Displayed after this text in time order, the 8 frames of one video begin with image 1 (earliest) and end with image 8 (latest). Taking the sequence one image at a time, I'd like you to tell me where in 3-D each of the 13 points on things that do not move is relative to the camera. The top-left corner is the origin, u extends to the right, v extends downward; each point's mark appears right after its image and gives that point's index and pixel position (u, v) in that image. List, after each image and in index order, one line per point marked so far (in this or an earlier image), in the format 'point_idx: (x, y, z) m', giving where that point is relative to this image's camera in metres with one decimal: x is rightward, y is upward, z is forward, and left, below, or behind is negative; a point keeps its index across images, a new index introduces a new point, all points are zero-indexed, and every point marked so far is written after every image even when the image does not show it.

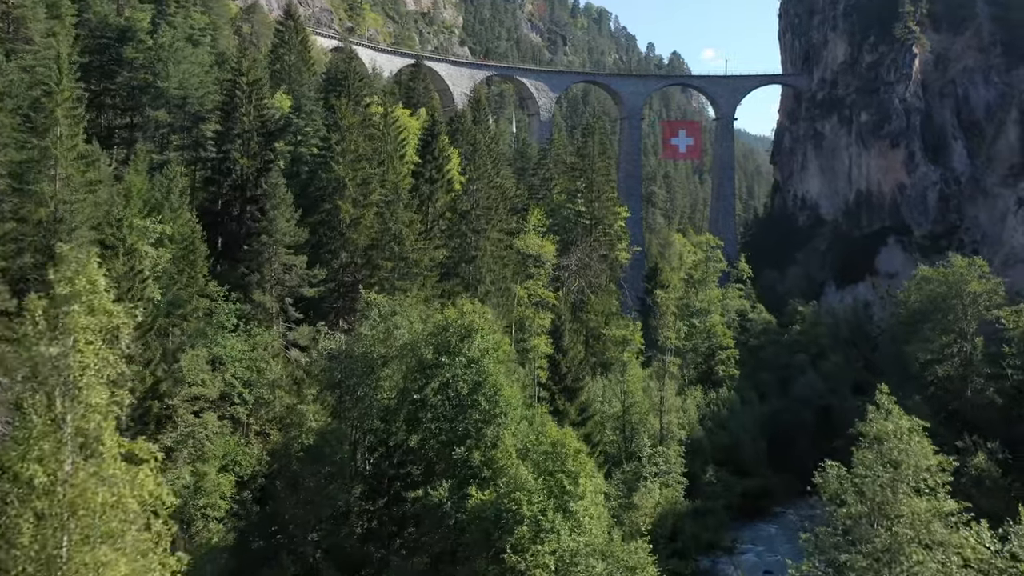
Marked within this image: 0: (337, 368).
0: (-2.9, -1.3, +19.1) m
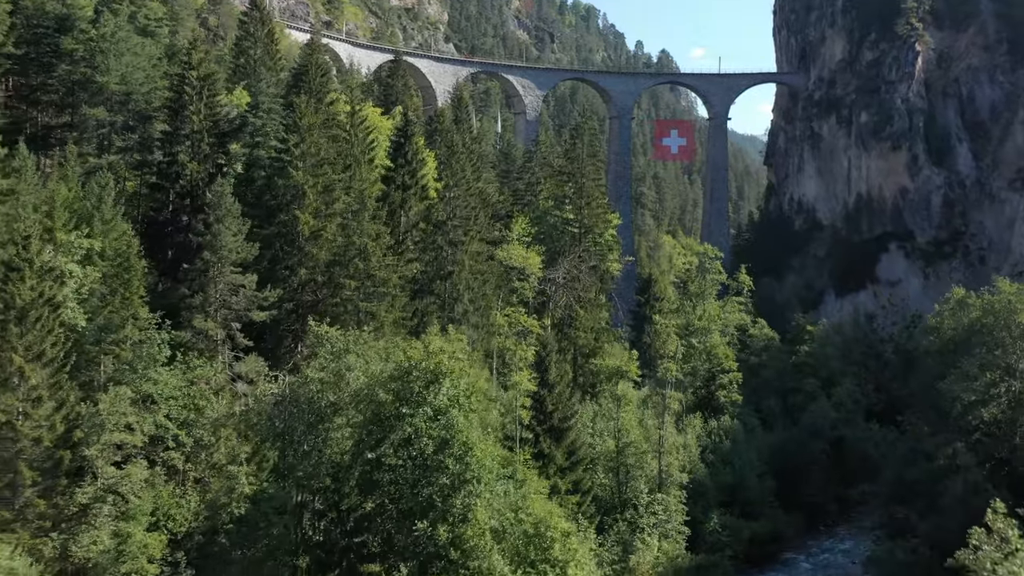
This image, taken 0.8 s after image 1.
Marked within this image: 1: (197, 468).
0: (-3.2, -1.8, +16.0) m
1: (-5.2, -2.9, +19.2) m
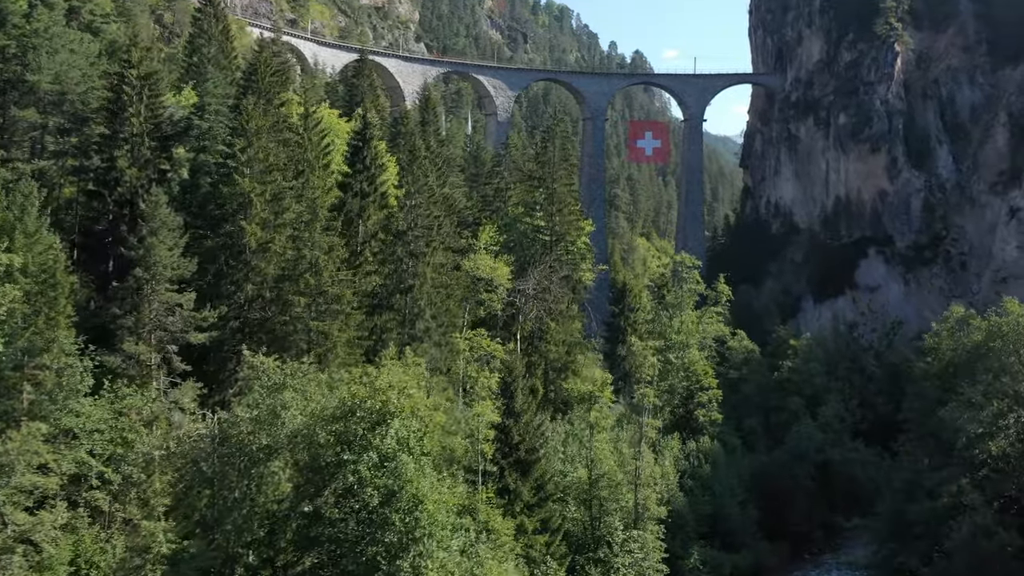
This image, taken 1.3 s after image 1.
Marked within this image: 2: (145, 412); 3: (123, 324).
0: (-3.7, -2.1, +14.2) m
1: (-5.7, -3.3, +17.2) m
2: (-5.9, -2.0, +18.6) m
3: (-6.5, -0.6, +19.5) m
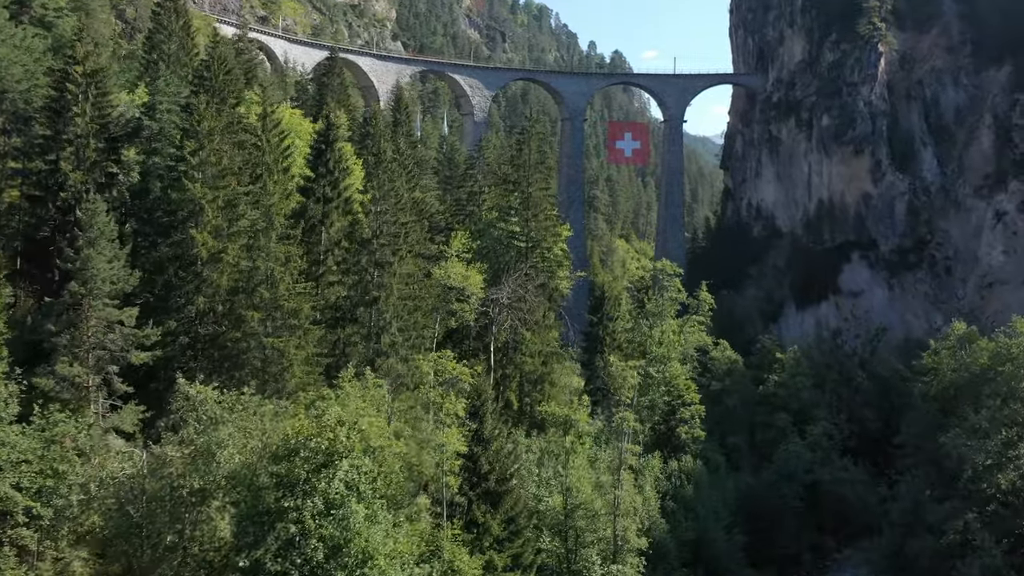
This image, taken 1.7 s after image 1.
0: (-4.1, -2.4, +12.6) m
1: (-6.2, -3.5, +15.6) m
2: (-6.3, -2.2, +17.0) m
3: (-7.0, -0.8, +17.9) m
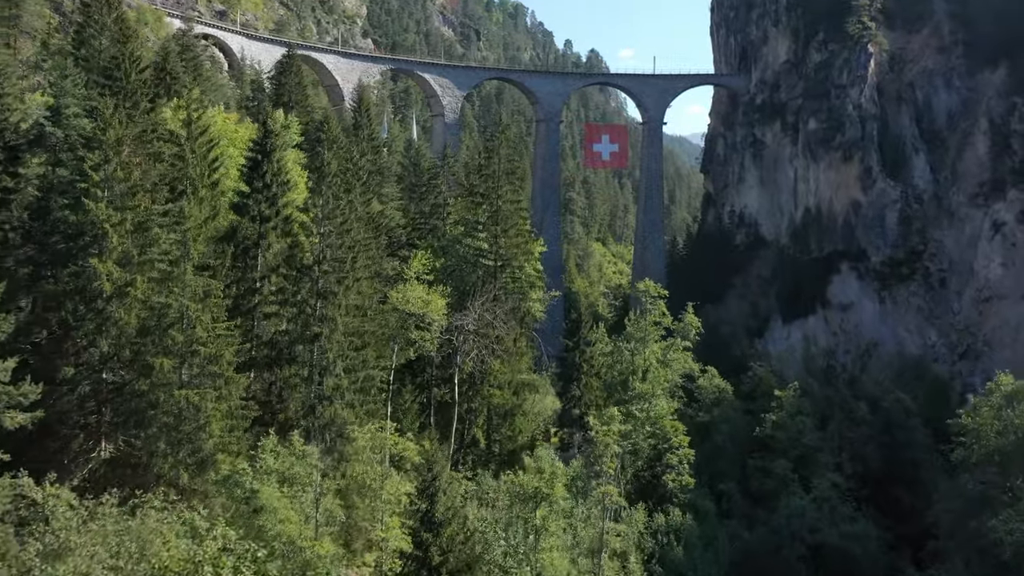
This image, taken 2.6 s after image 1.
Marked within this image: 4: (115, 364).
0: (-4.5, -3.0, +9.3) m
1: (-6.6, -4.1, +12.3) m
2: (-6.8, -2.8, +13.7) m
3: (-7.5, -1.4, +14.5) m
4: (-6.0, -1.2, +17.4) m
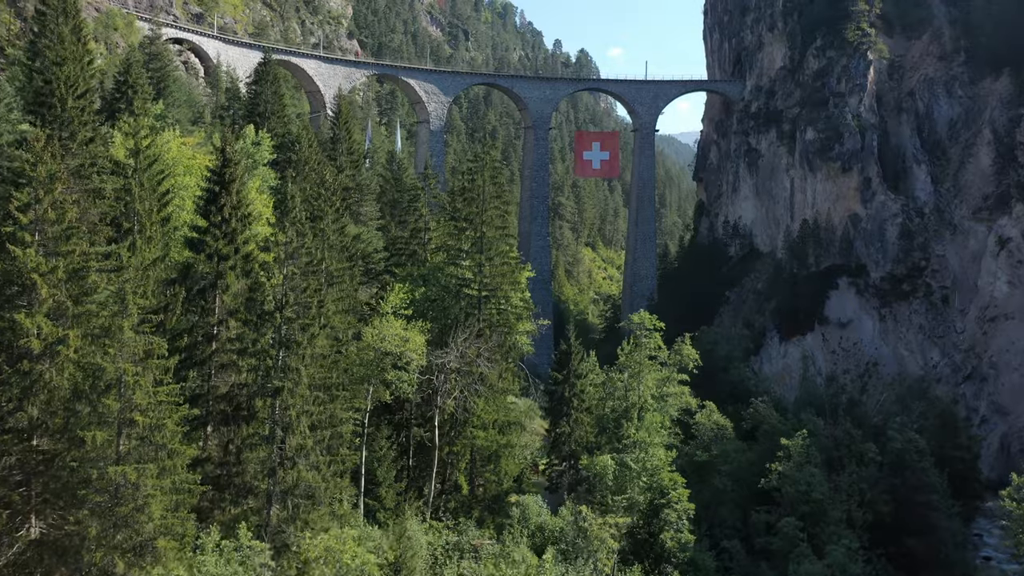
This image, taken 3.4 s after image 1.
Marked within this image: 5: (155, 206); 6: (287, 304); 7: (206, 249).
0: (-4.7, -3.8, +7.2) m
1: (-6.8, -4.9, +10.2) m
2: (-7.0, -3.6, +11.6) m
3: (-7.7, -2.2, +12.4) m
4: (-6.2, -1.9, +15.4) m
5: (-5.8, +1.4, +19.1) m
6: (-3.7, -0.2, +19.3) m
7: (-5.1, +0.6, +19.4) m
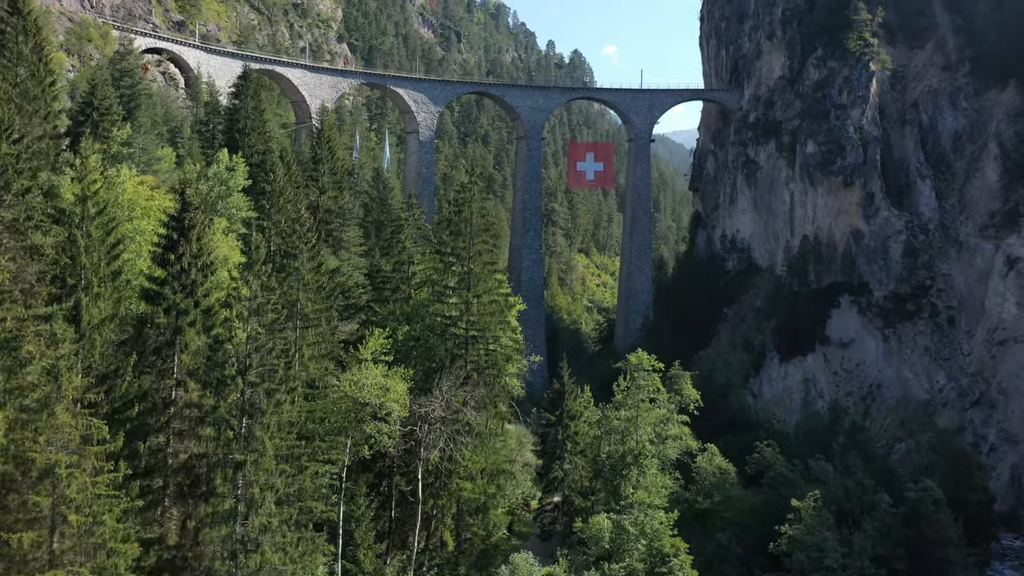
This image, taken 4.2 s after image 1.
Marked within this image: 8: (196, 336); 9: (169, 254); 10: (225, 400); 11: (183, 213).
0: (-4.8, -4.7, +5.4) m
1: (-7.0, -5.8, +8.4) m
2: (-7.2, -4.5, +9.8) m
3: (-7.8, -3.1, +10.6) m
4: (-6.4, -2.8, +13.5) m
5: (-6.0, +0.5, +17.3) m
6: (-3.9, -1.1, +17.4) m
7: (-5.3, -0.3, +17.6) m
8: (-4.8, -0.8, +17.9) m
9: (-5.3, +0.5, +17.9) m
10: (-4.3, -1.7, +17.3) m
11: (-5.0, +1.1, +17.9) m
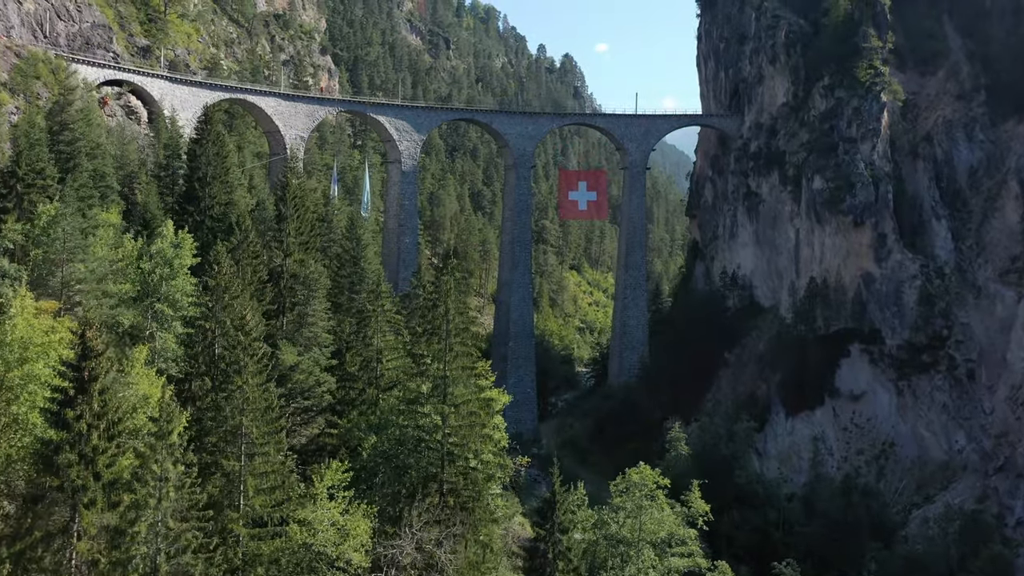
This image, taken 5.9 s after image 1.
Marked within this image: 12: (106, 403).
0: (-5.0, -6.8, +1.9) m
1: (-7.2, -7.9, +4.9) m
2: (-7.4, -6.6, +6.2) m
3: (-8.1, -5.3, +7.0) m
4: (-6.6, -4.9, +10.0) m
5: (-6.3, -1.6, +13.7) m
6: (-4.2, -3.2, +13.9) m
7: (-5.6, -2.4, +14.1) m
8: (-5.1, -2.9, +14.3) m
9: (-5.6, -1.6, +14.3) m
10: (-4.5, -3.8, +13.7) m
11: (-5.3, -1.0, +14.3) m
12: (-5.1, -1.5, +14.5) m
